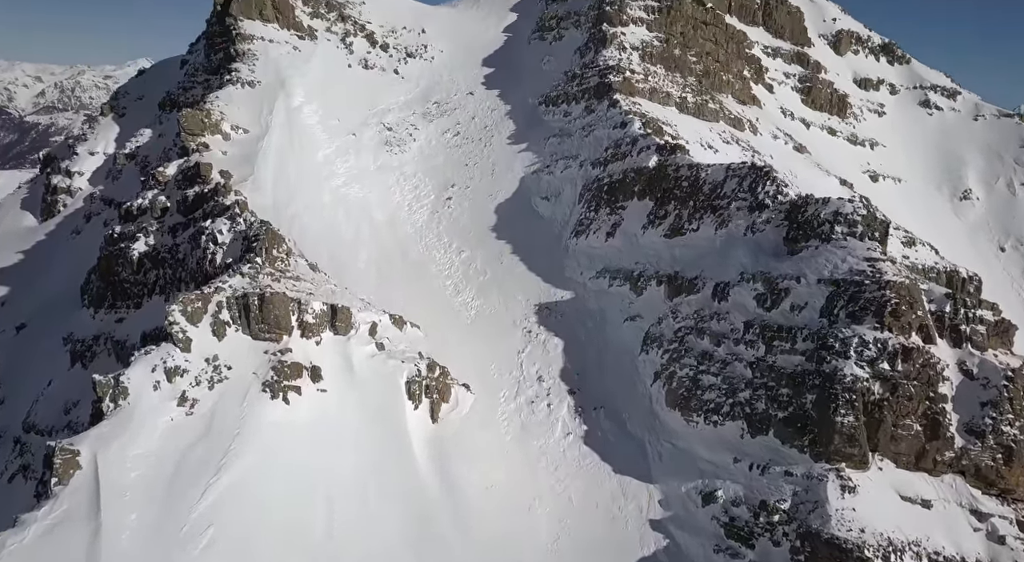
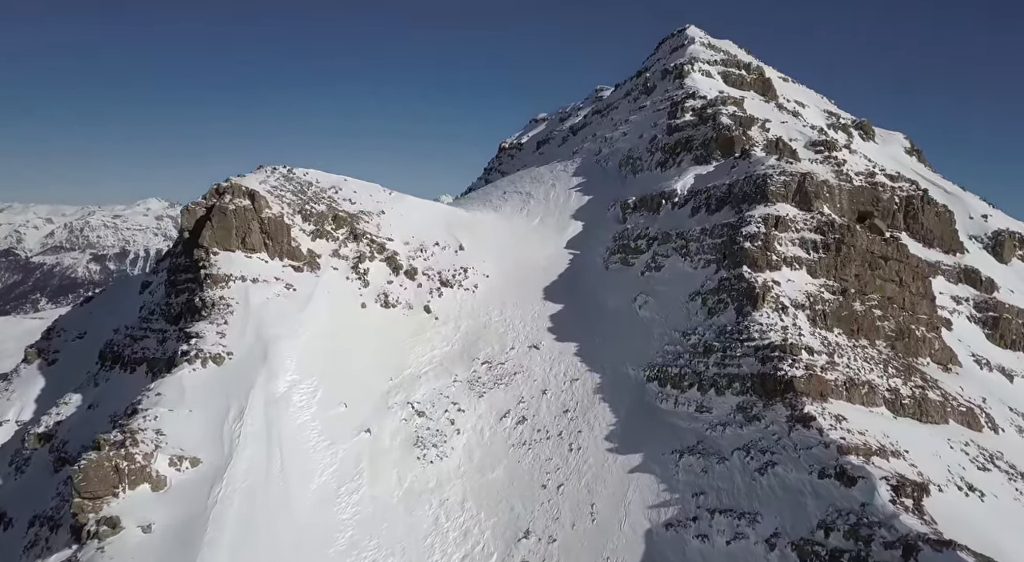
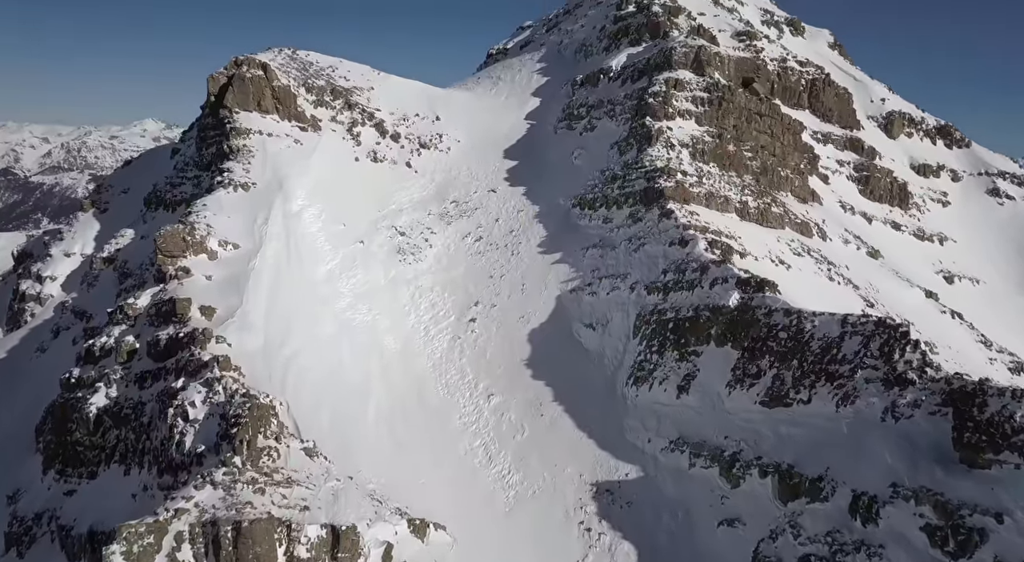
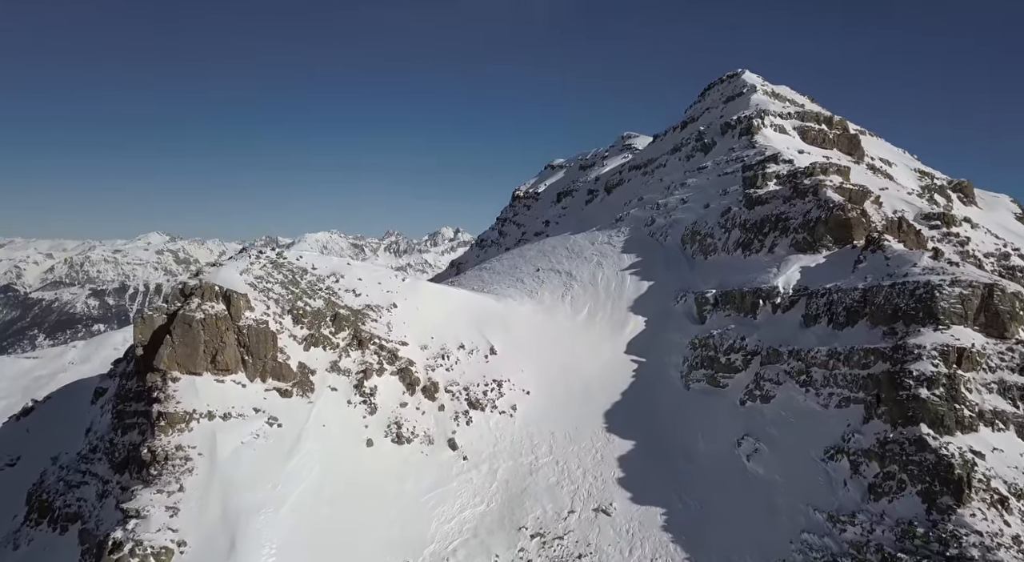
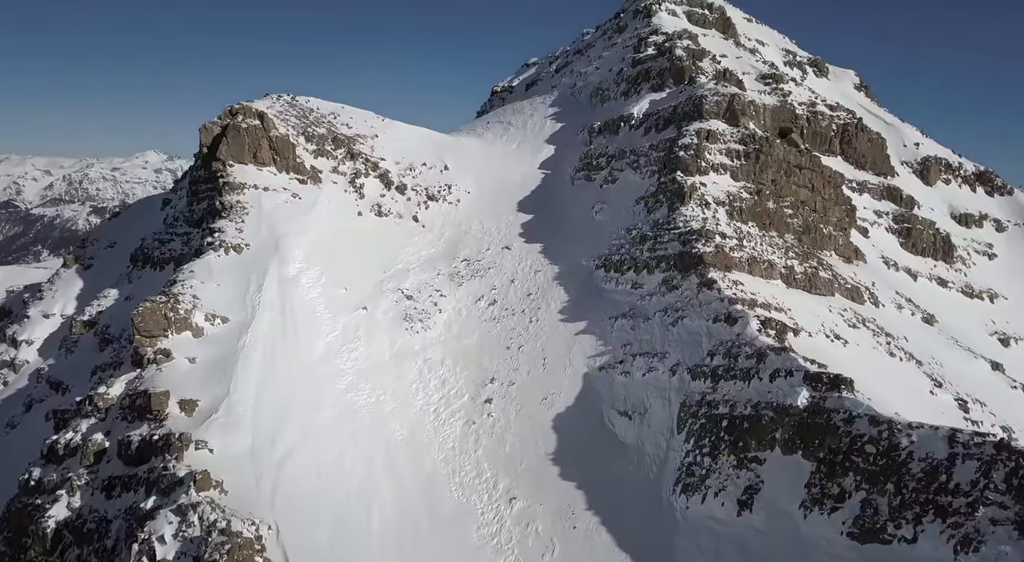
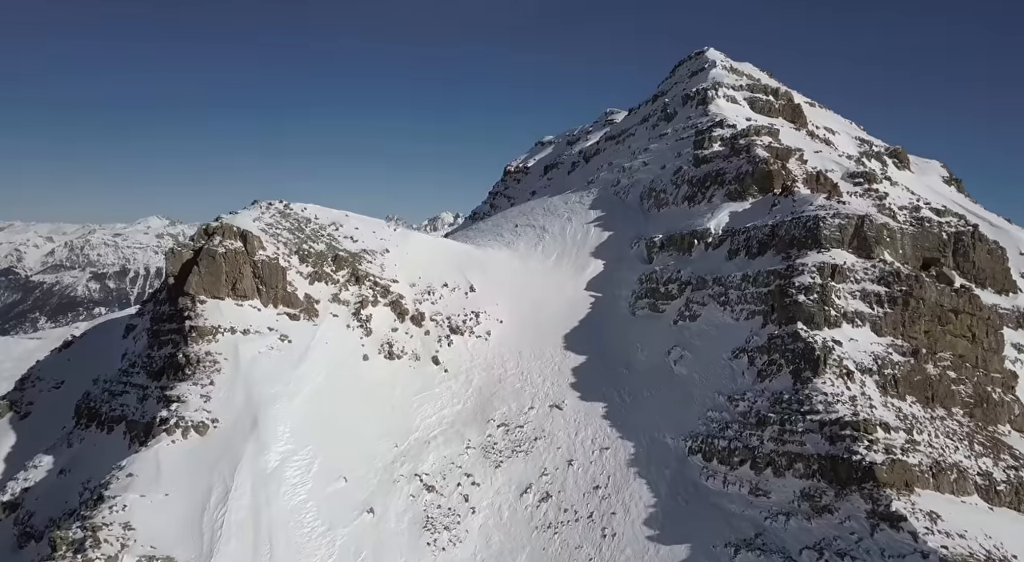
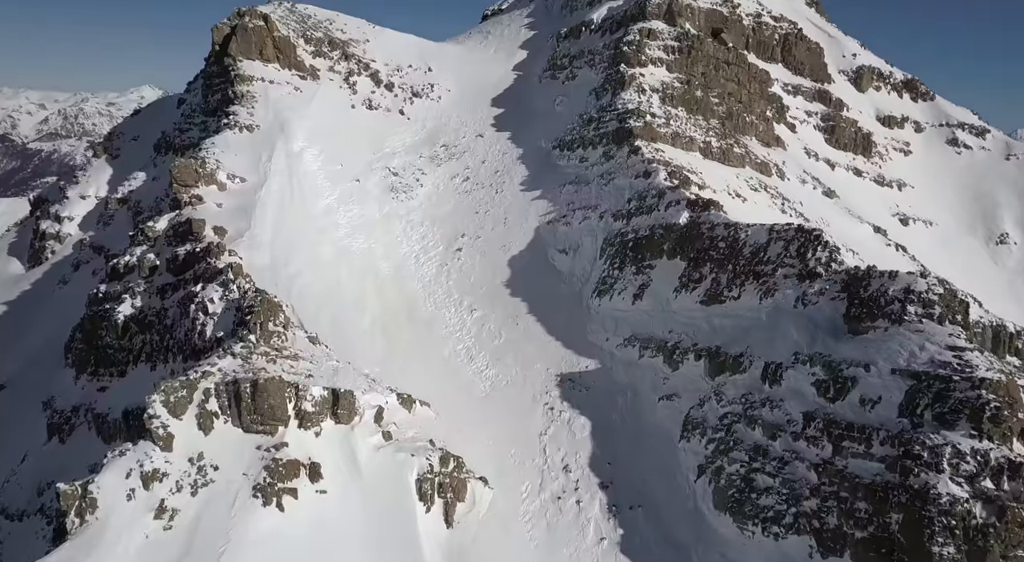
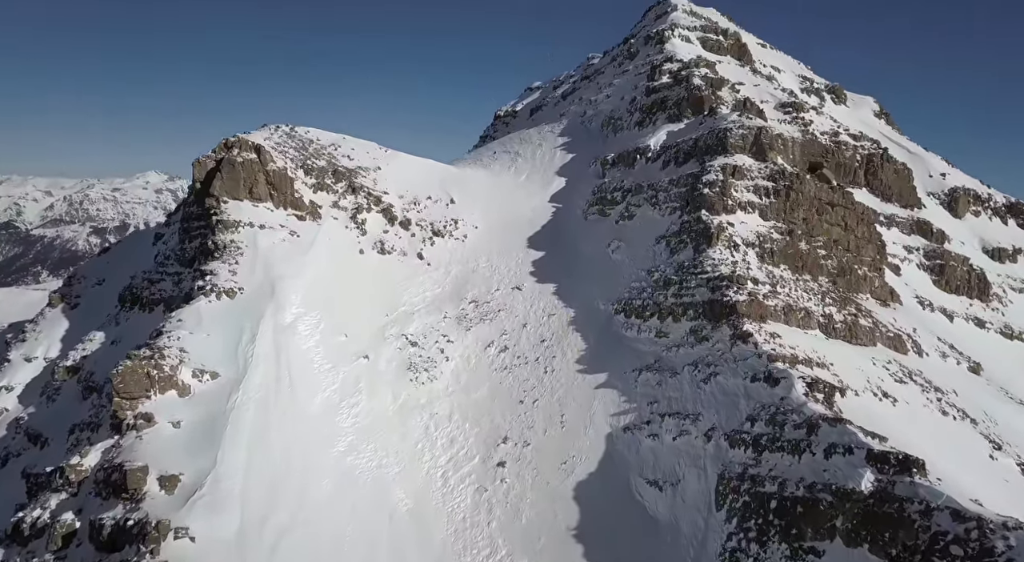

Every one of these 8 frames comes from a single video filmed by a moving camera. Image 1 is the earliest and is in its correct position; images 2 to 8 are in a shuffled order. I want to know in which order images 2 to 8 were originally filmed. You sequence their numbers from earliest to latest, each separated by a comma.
7, 3, 5, 8, 2, 6, 4
